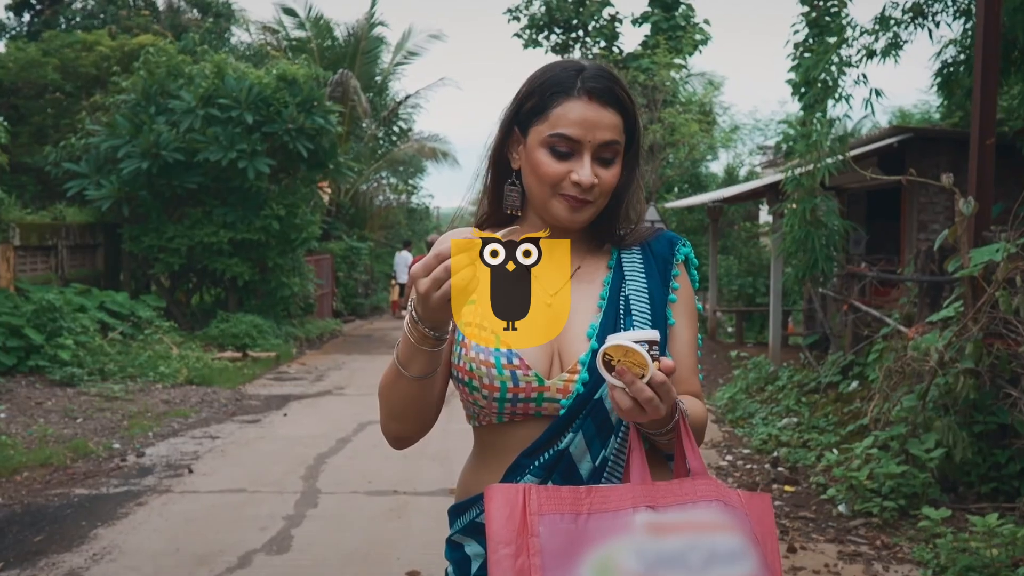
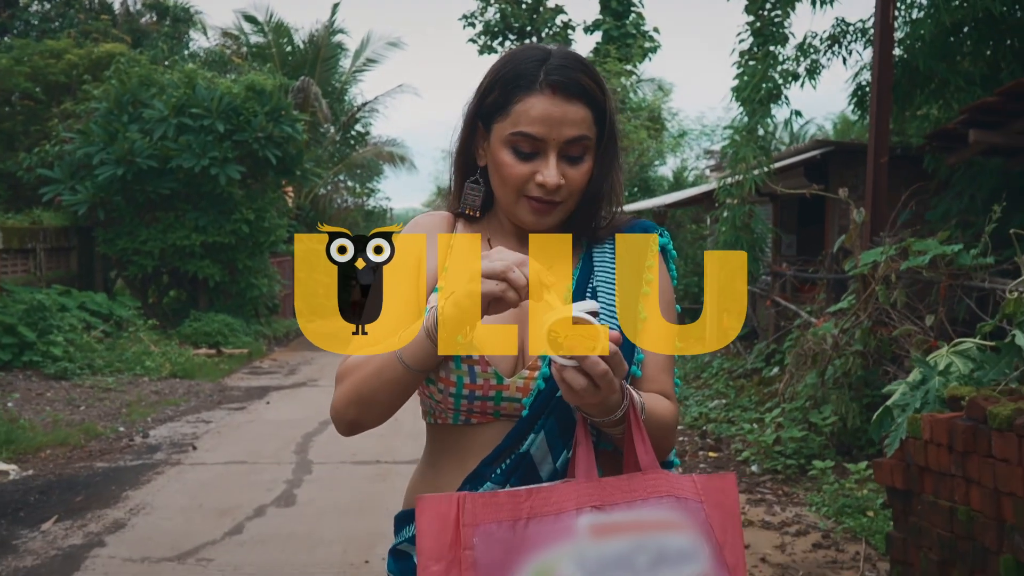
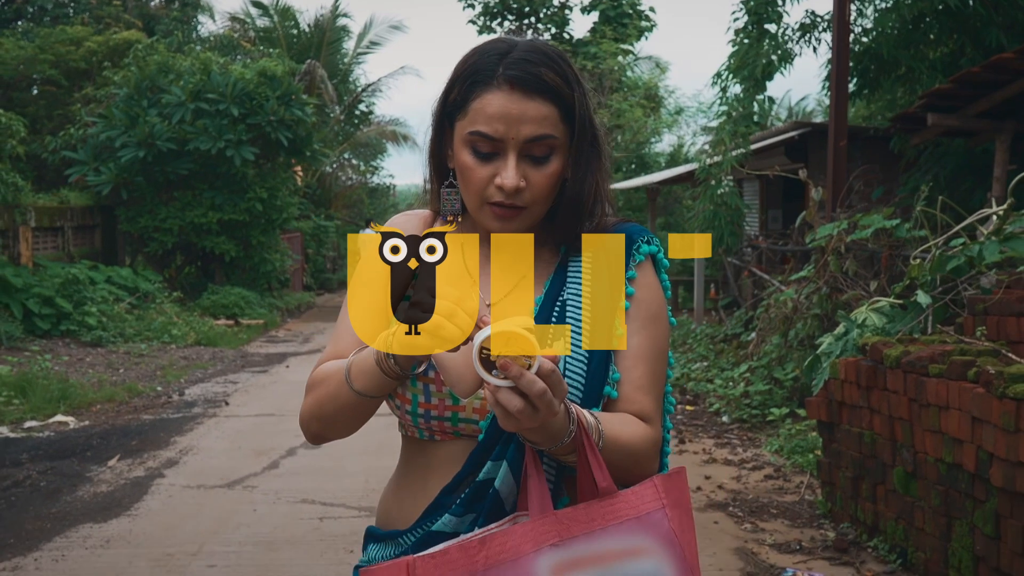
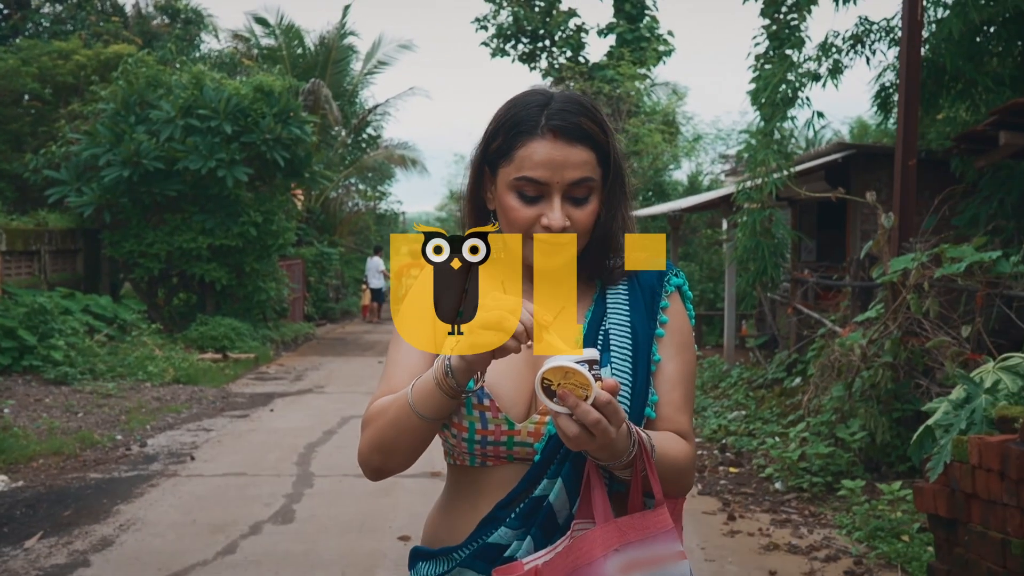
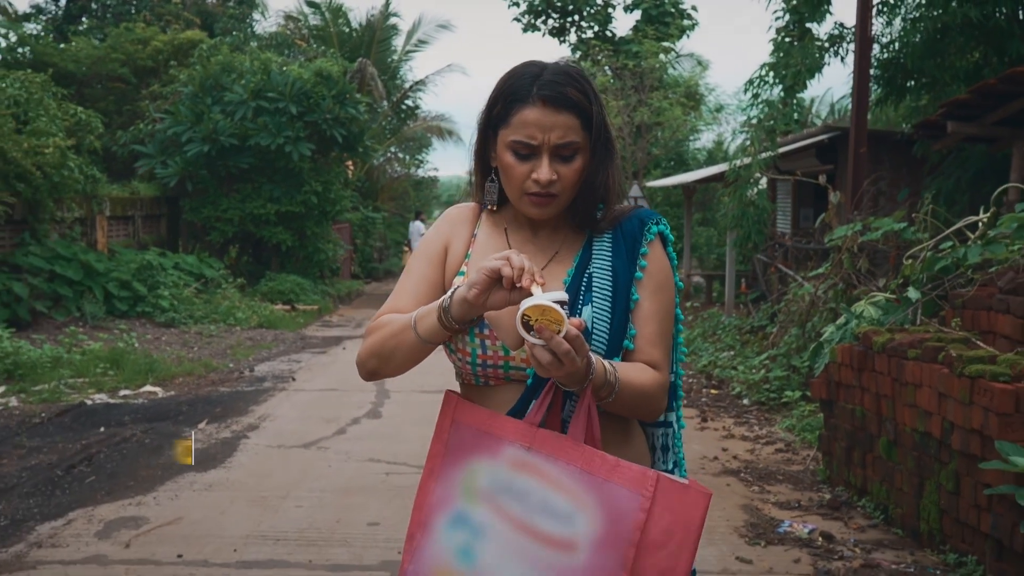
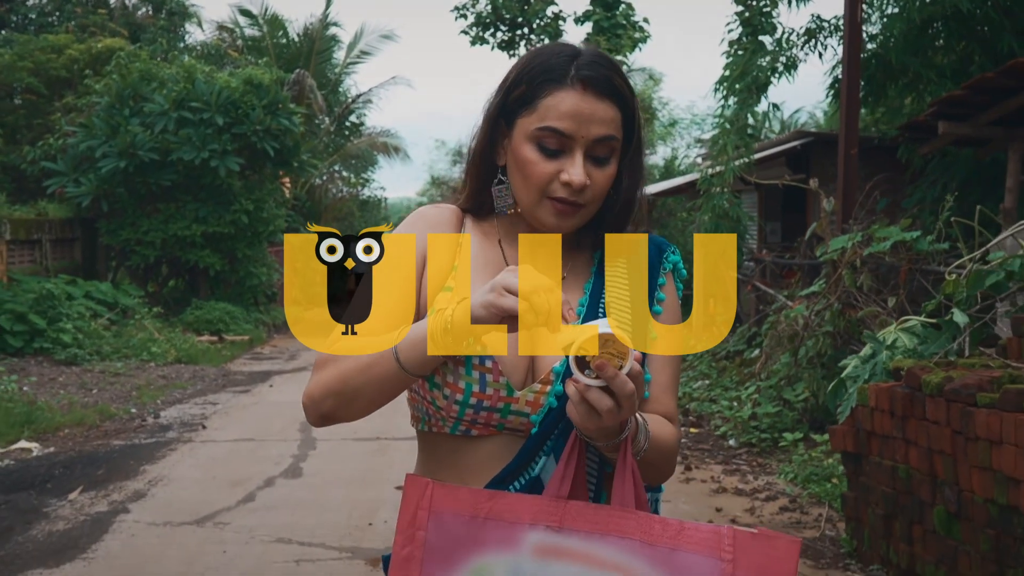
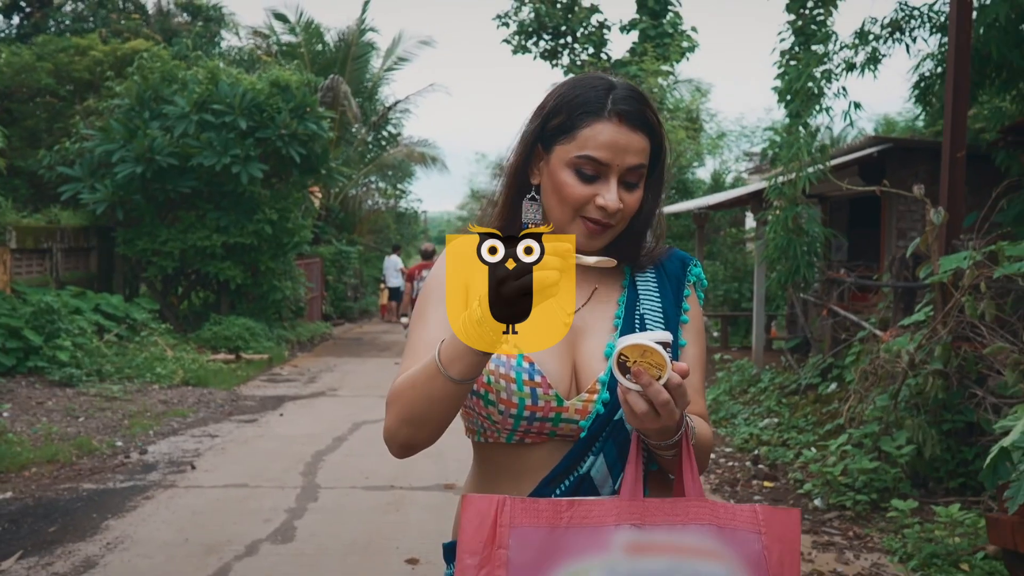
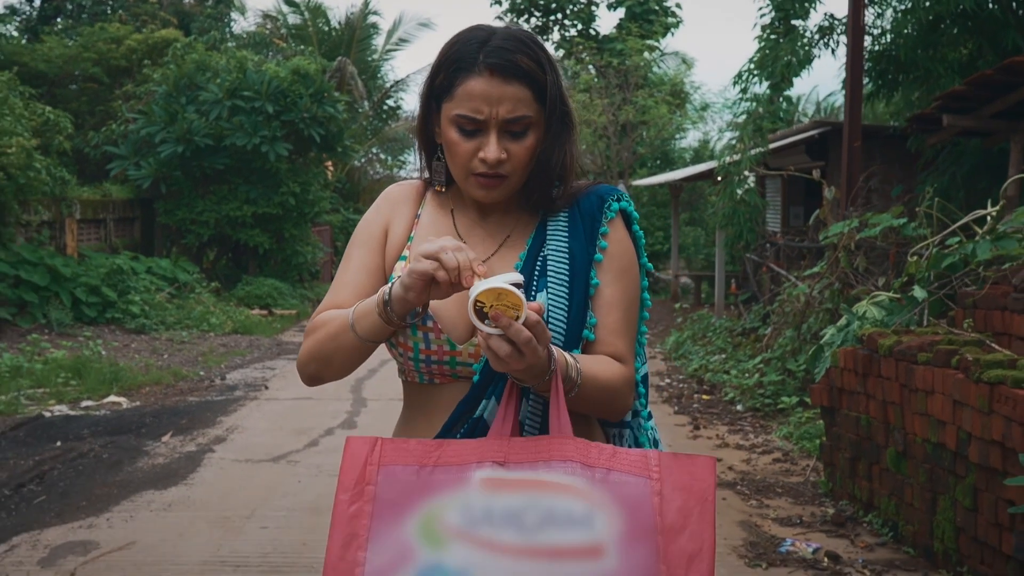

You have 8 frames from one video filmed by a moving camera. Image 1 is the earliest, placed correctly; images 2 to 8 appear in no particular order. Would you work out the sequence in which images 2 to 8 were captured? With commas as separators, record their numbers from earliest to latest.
7, 4, 2, 6, 3, 8, 5
